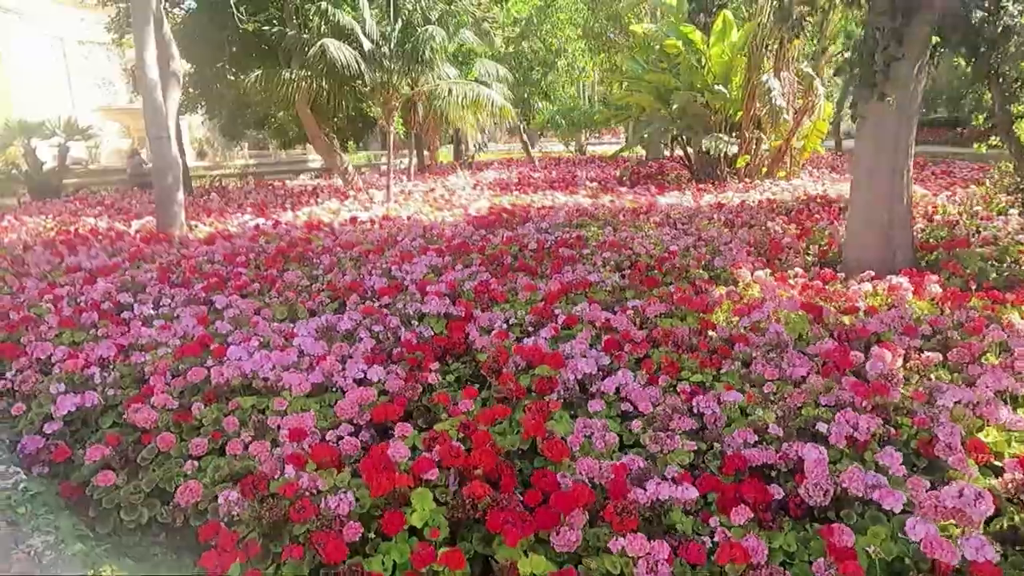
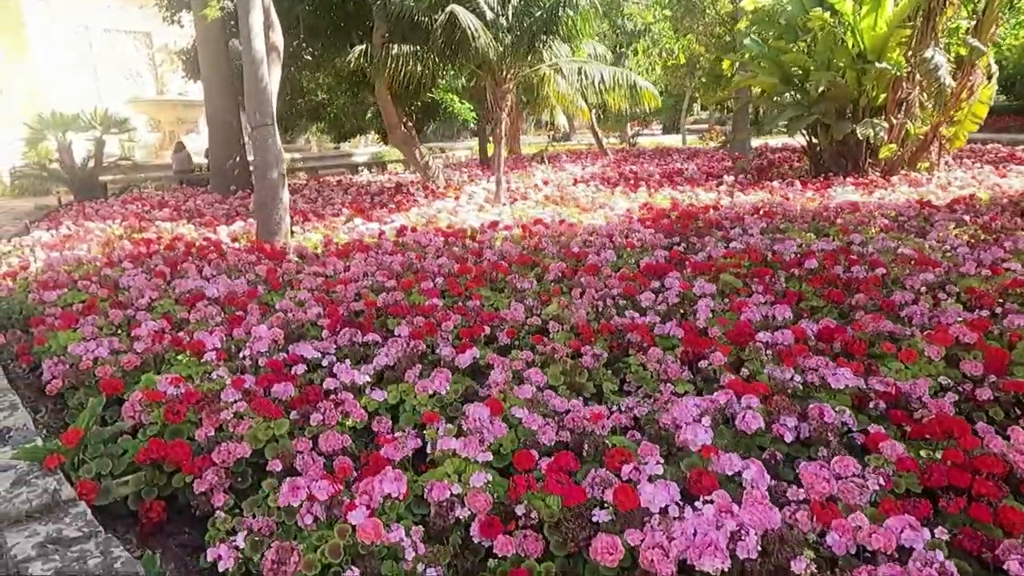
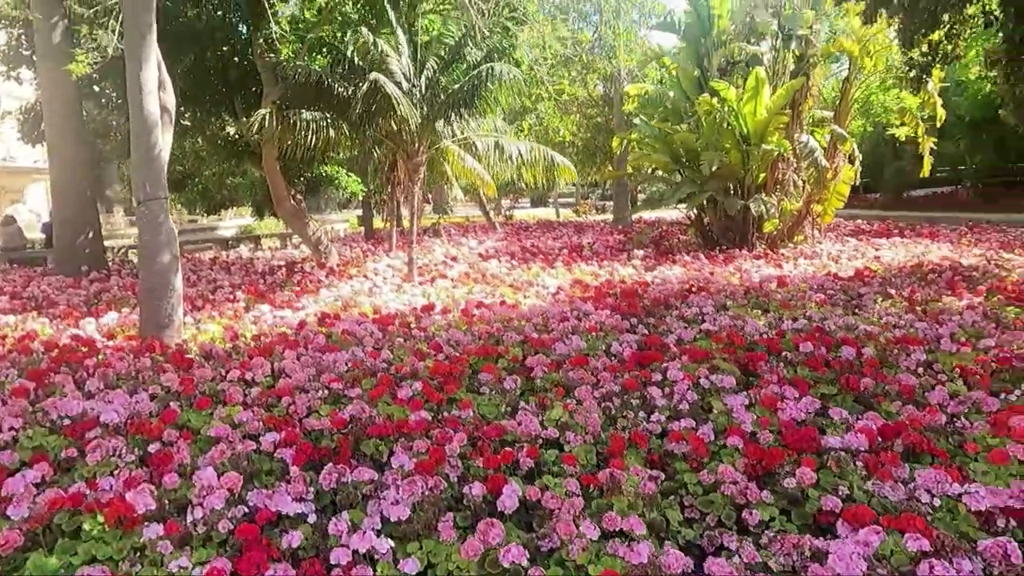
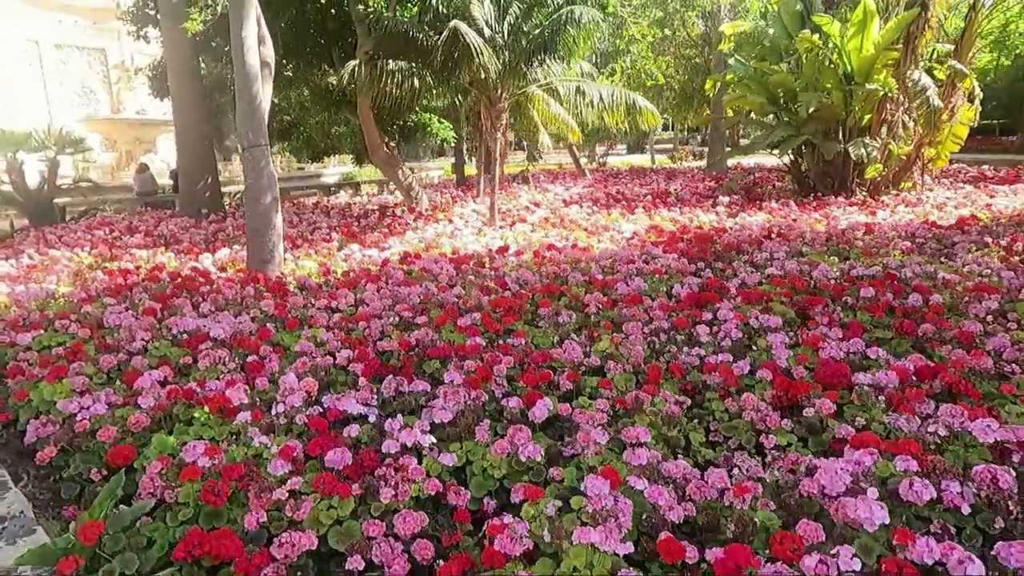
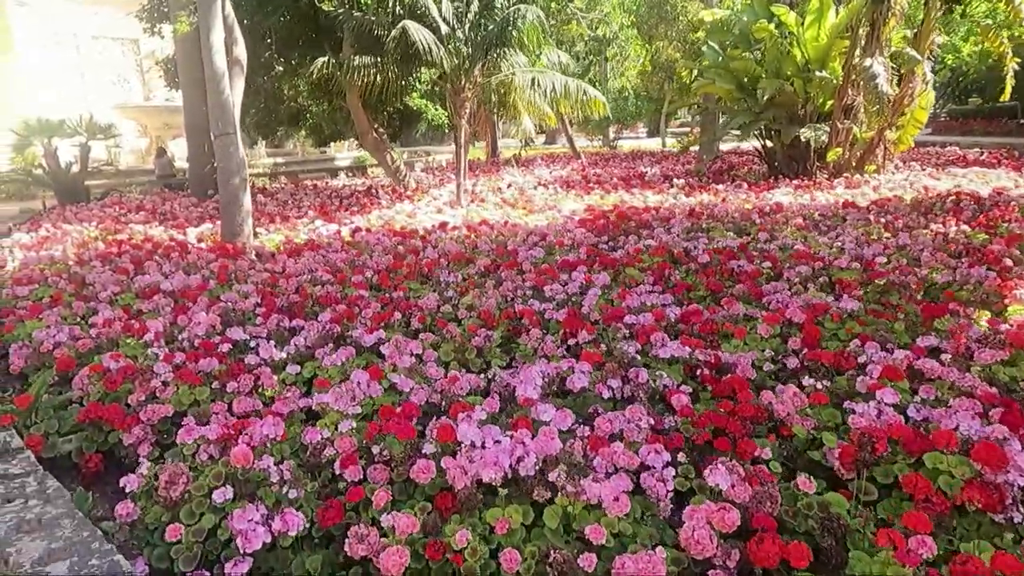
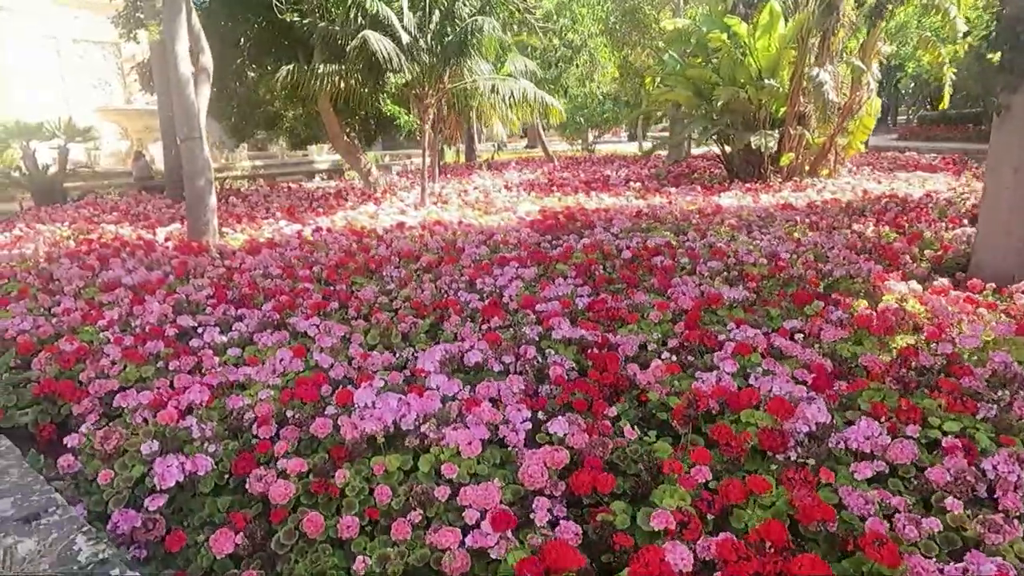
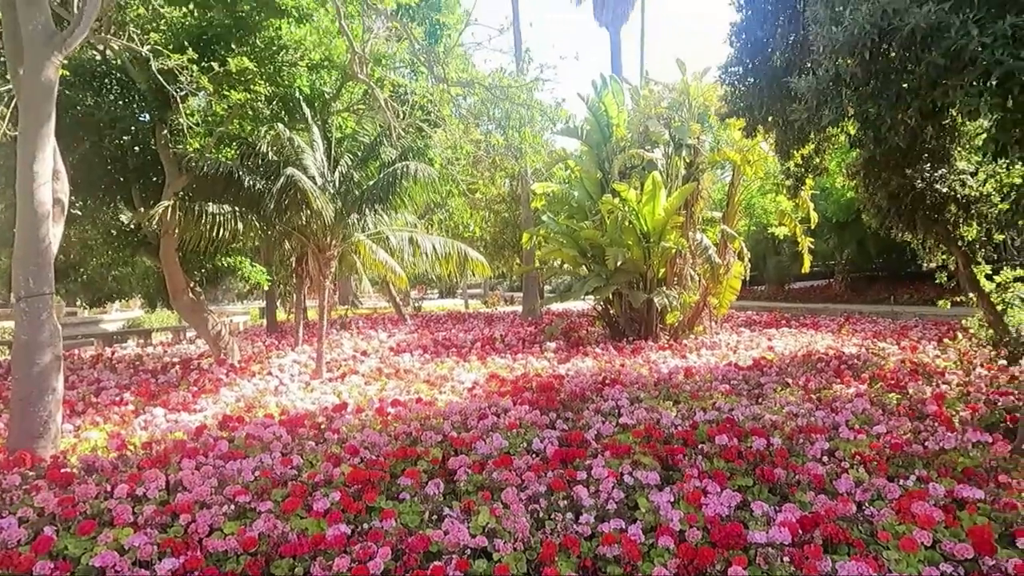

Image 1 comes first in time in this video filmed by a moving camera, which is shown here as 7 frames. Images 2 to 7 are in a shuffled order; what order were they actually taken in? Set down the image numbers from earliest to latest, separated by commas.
6, 5, 2, 4, 3, 7
